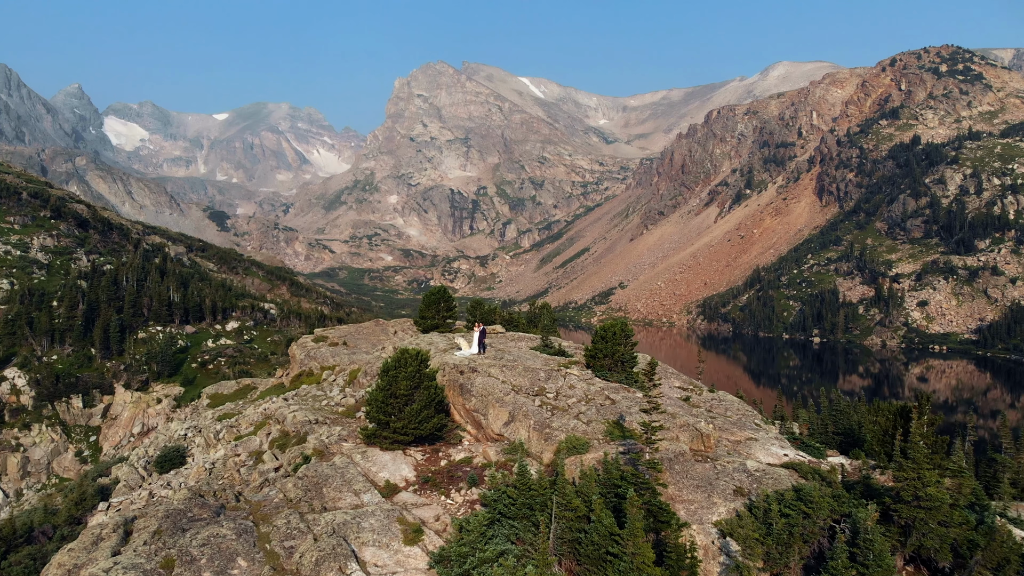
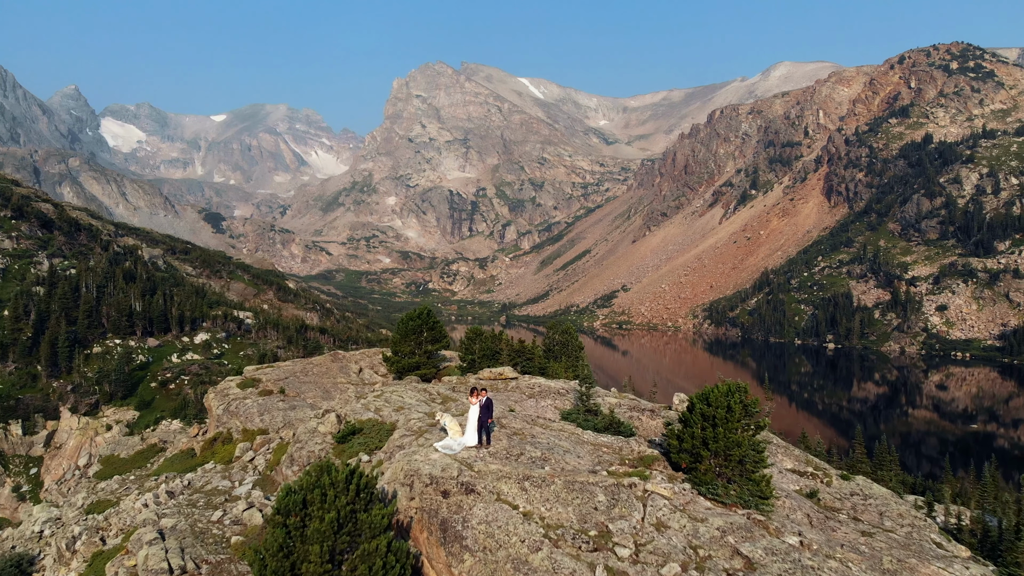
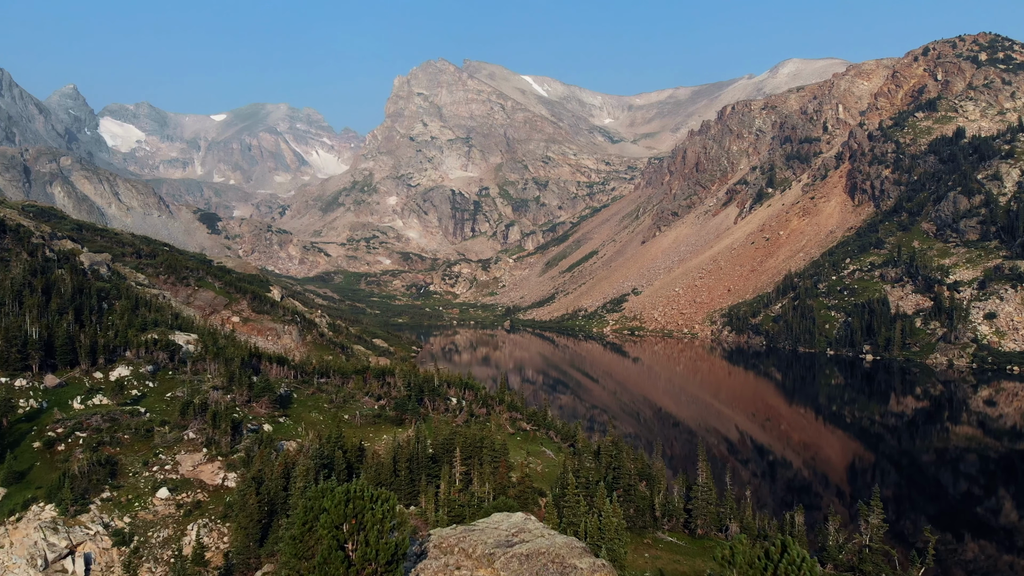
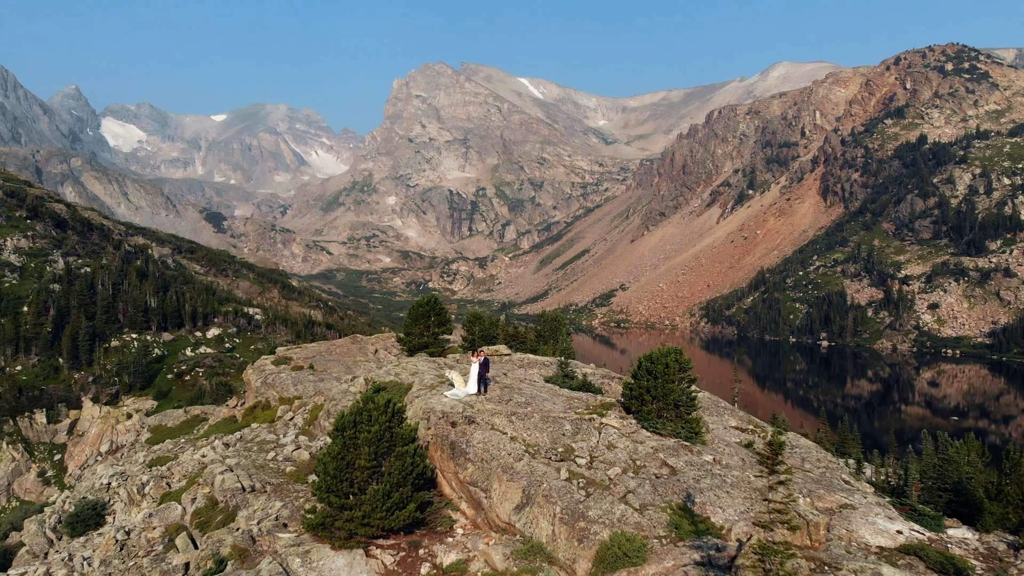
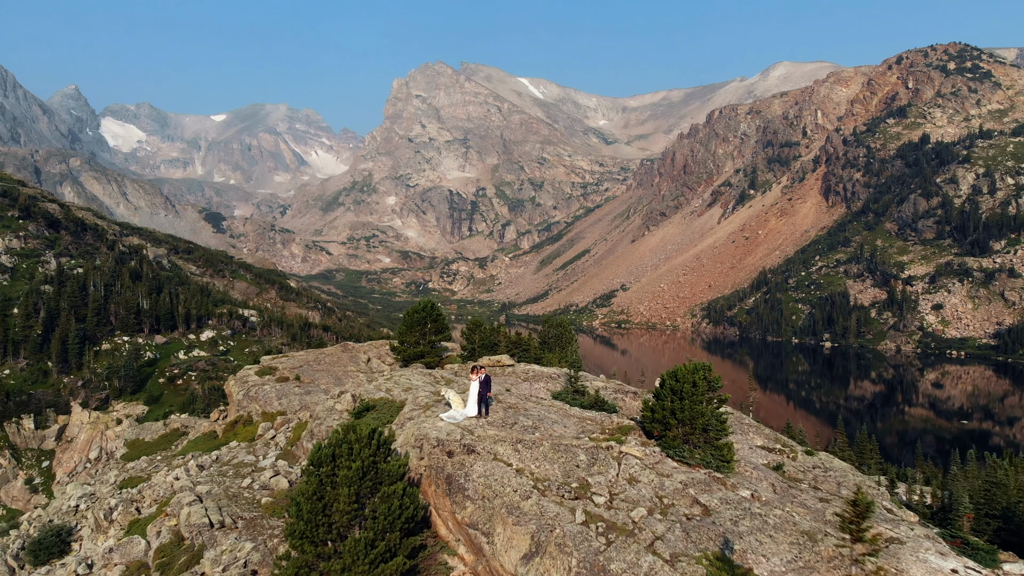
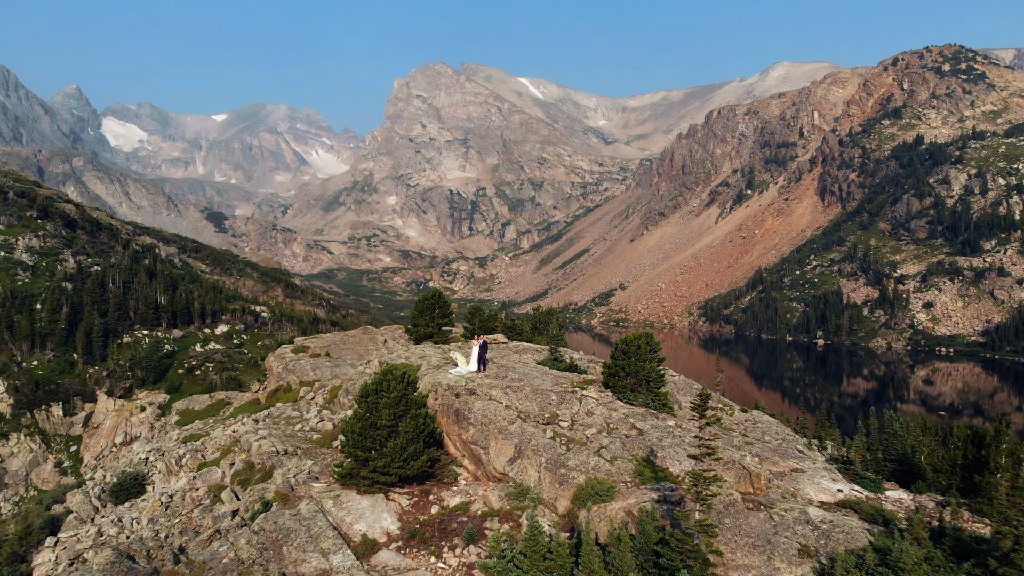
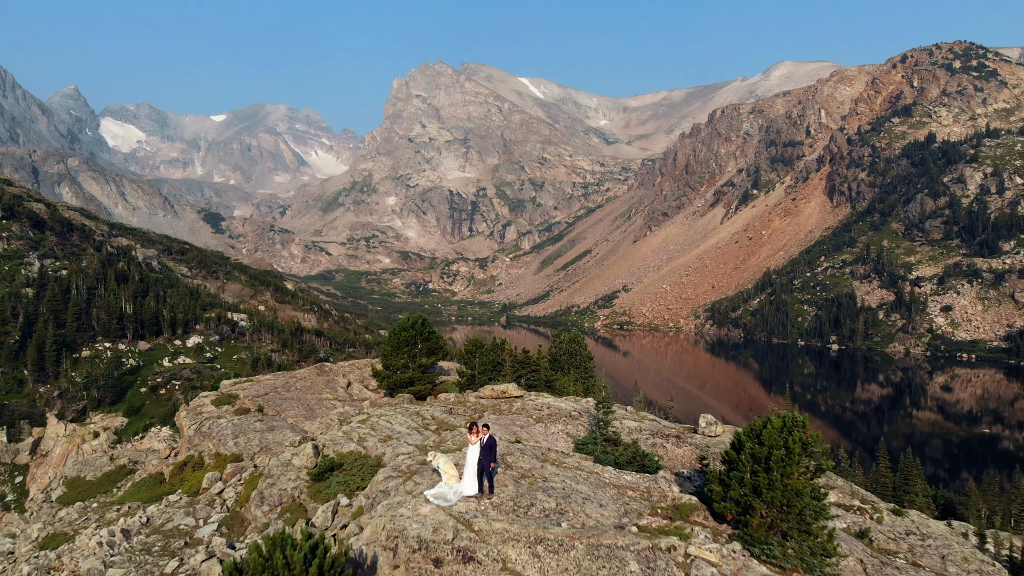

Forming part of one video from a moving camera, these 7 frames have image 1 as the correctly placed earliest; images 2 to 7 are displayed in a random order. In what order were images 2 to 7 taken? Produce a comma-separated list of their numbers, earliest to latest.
6, 4, 5, 2, 7, 3
